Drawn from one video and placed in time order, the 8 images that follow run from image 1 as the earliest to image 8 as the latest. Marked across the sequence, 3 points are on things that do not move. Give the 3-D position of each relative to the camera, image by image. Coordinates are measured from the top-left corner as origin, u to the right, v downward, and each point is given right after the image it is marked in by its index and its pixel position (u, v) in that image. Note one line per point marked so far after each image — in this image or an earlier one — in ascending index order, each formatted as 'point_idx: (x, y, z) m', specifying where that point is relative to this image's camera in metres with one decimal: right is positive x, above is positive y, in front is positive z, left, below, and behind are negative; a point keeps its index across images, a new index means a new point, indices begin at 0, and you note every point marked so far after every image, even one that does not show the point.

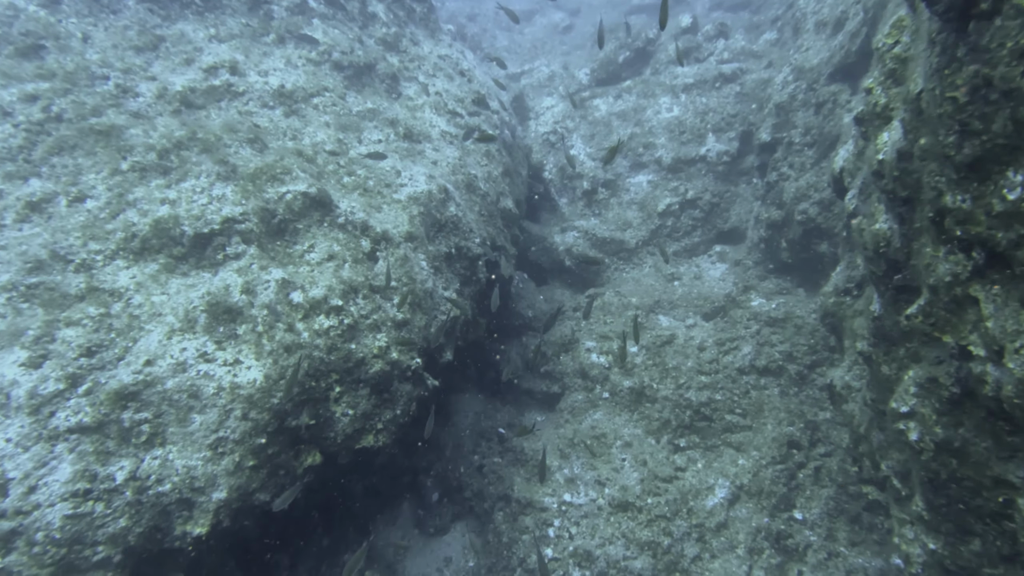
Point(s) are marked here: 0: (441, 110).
0: (-0.7, +1.9, +6.8) m
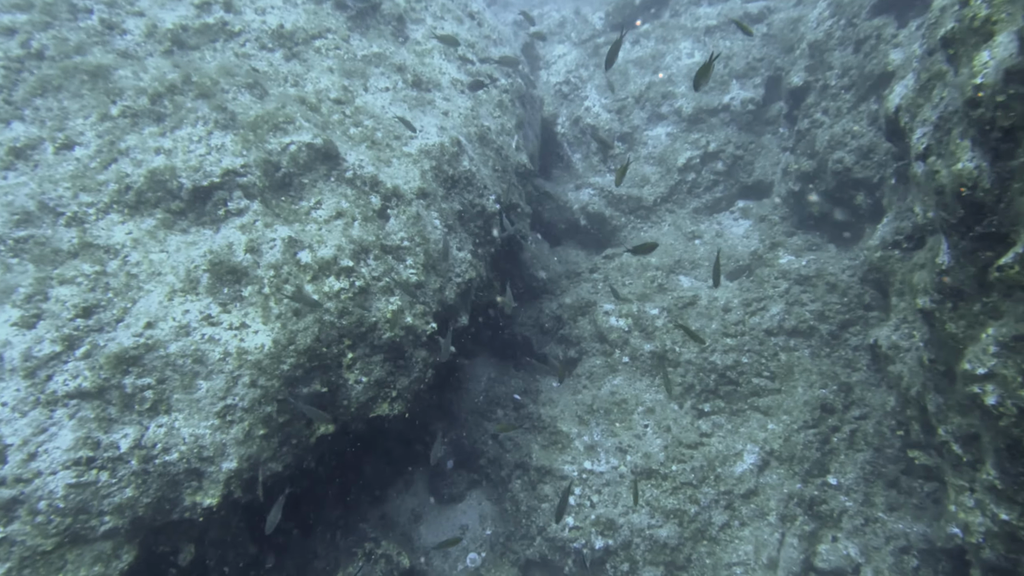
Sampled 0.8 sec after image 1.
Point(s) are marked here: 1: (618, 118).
0: (-0.6, +2.2, +6.4) m
1: (+1.4, +2.2, +8.5) m
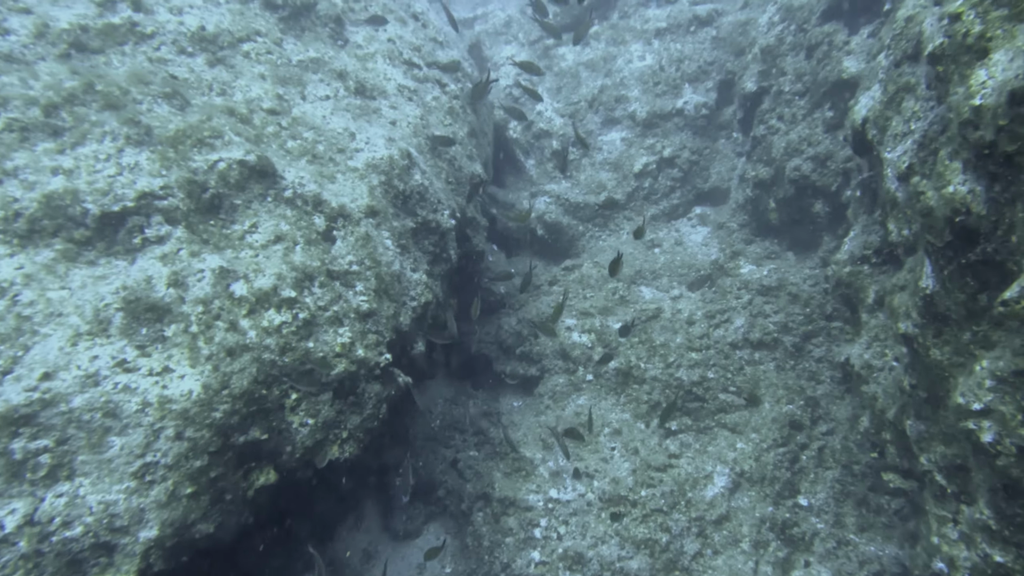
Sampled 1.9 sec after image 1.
0: (-1.1, +2.1, +6.0) m
1: (+0.8, +2.1, +8.3) m
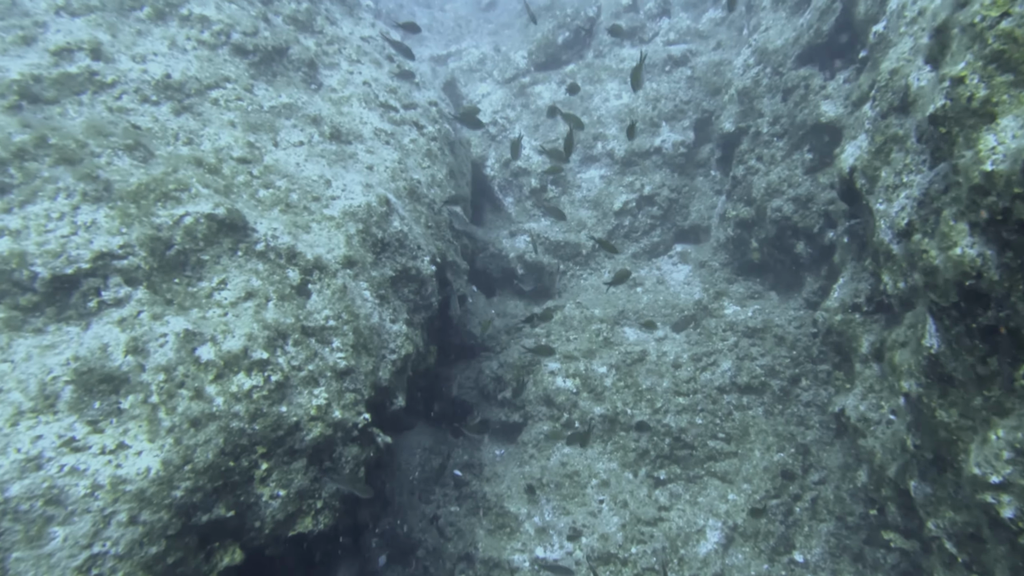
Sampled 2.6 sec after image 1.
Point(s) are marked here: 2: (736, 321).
0: (-1.3, +1.7, +5.9) m
1: (+0.5, +1.6, +8.2) m
2: (+2.1, -0.3, +6.0) m
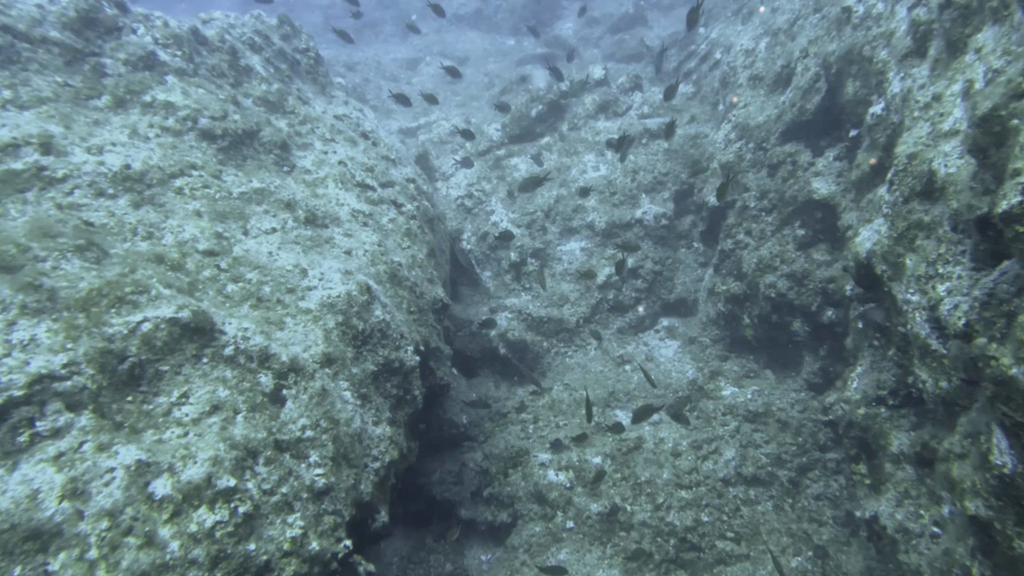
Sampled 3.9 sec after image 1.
0: (-1.4, +0.9, +5.6) m
1: (+0.2, +0.7, +8.0) m
2: (+1.9, -1.0, +5.7) m
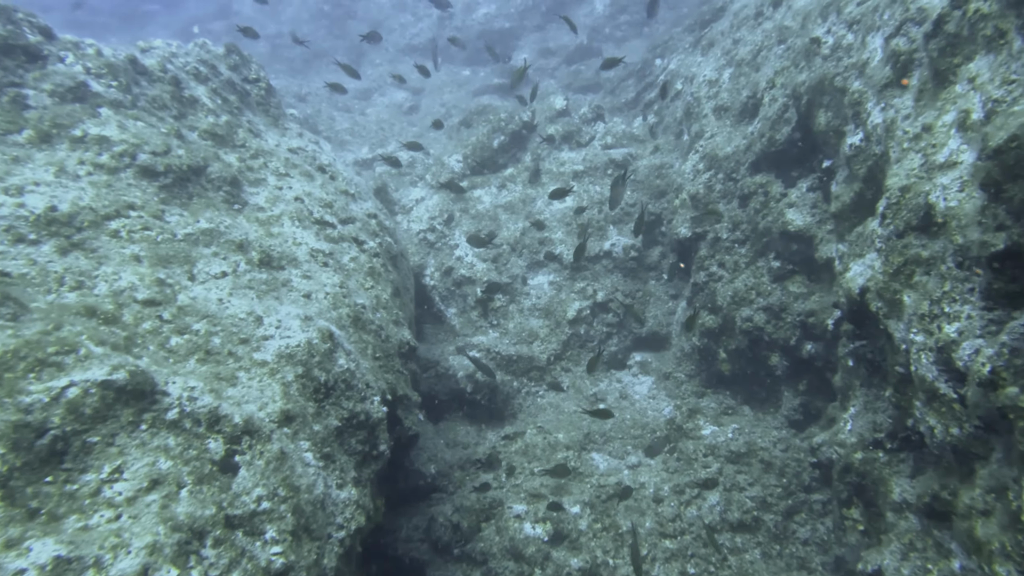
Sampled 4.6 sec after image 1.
0: (-1.7, +0.6, +5.2) m
1: (-0.2, +0.2, +7.7) m
2: (+1.7, -1.3, +5.5) m
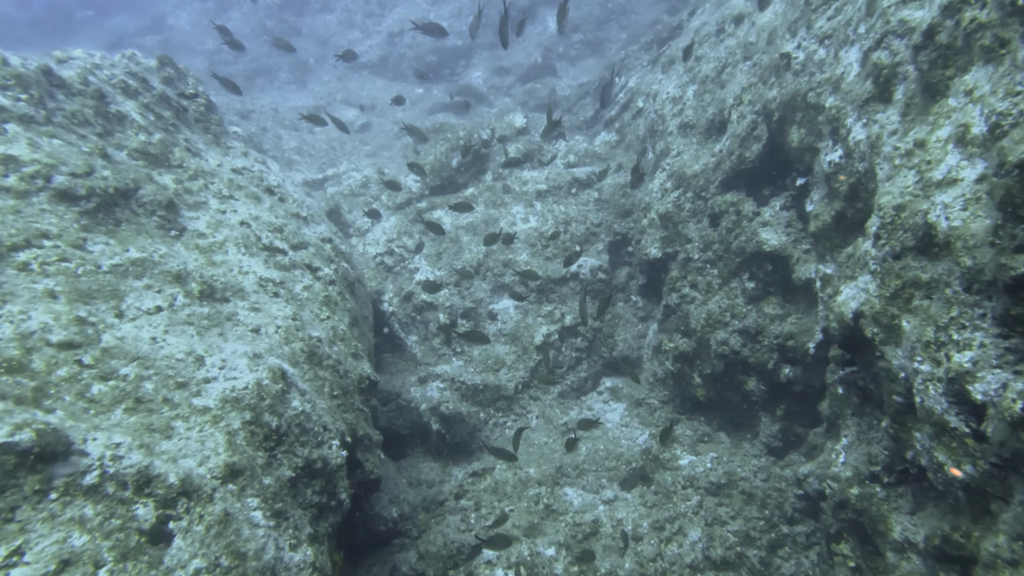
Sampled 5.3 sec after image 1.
0: (-1.9, +0.3, +4.8) m
1: (-0.6, 0.0, +7.4) m
2: (+1.5, -1.5, +5.2) m
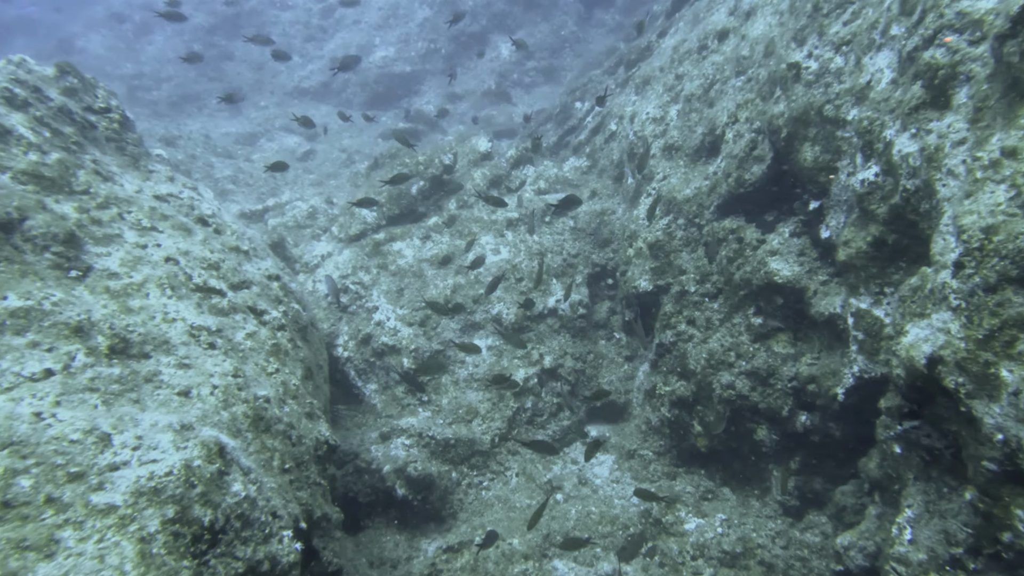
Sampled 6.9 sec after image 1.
0: (-2.0, 0.0, +3.9) m
1: (-0.9, -0.4, +6.6) m
2: (+1.4, -1.8, +4.5) m
